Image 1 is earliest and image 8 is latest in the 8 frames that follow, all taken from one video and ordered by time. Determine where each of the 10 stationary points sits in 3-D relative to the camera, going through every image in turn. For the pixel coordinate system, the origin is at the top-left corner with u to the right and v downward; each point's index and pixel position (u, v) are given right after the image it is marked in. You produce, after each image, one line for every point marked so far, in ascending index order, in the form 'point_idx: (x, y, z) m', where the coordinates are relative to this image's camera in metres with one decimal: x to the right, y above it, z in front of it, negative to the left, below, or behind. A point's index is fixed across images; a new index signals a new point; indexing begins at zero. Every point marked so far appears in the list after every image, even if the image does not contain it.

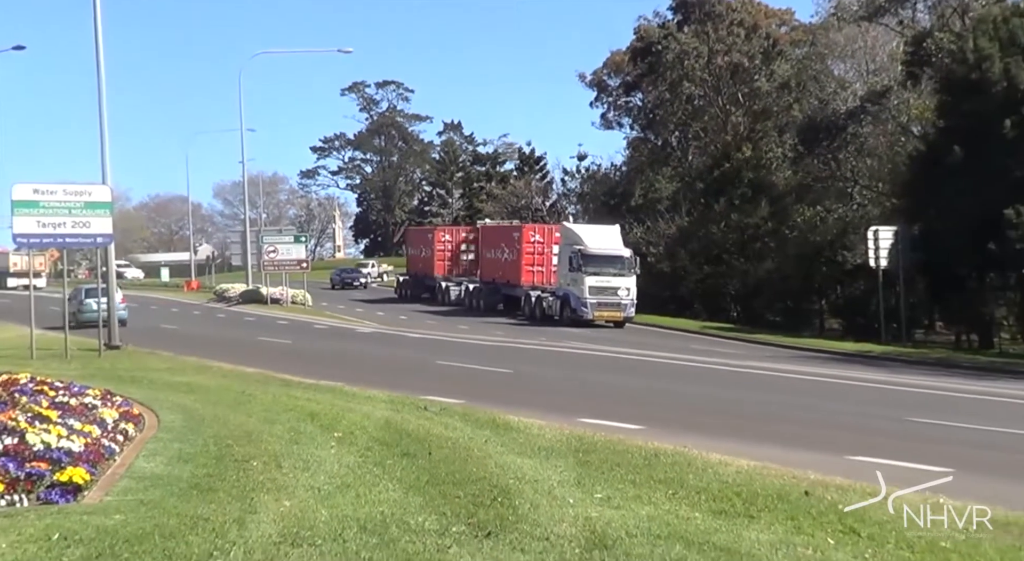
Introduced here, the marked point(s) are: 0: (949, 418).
0: (+4.7, -1.4, +13.1) m
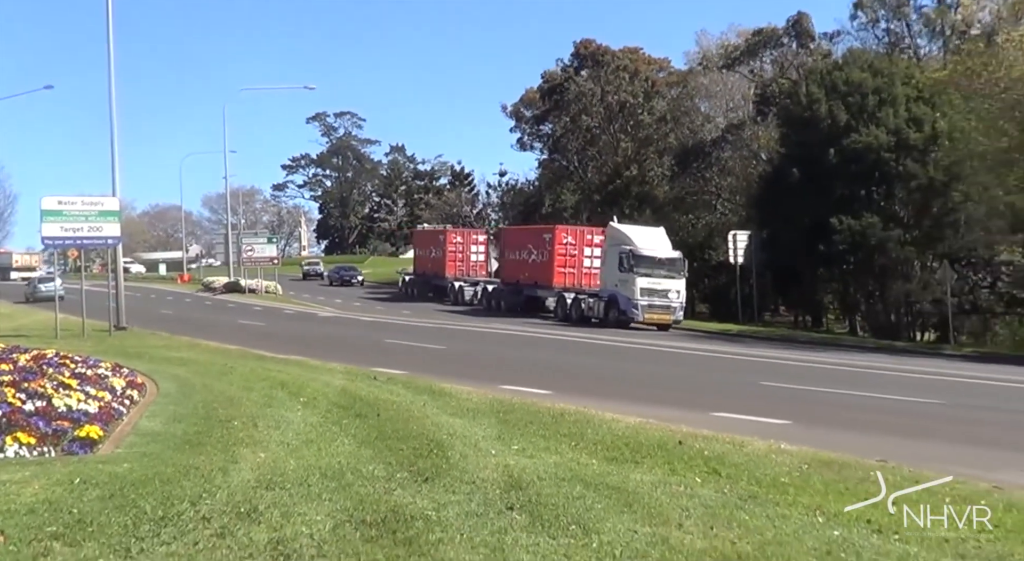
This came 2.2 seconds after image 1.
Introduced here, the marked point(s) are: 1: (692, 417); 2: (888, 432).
0: (+3.9, -1.3, +15.6) m
1: (+2.0, -1.5, +13.3) m
2: (+3.9, -1.5, +12.6) m
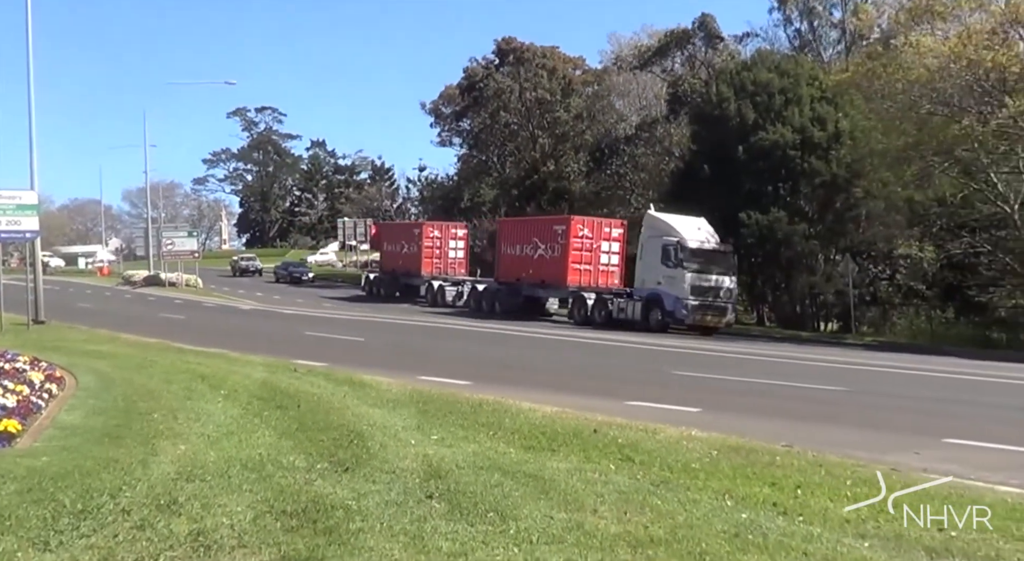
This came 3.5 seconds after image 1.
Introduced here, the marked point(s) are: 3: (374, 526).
0: (+2.8, -1.2, +16.1) m
1: (+1.1, -1.4, +13.6) m
2: (+3.0, -1.5, +13.1) m
3: (-1.0, -1.8, +9.0) m
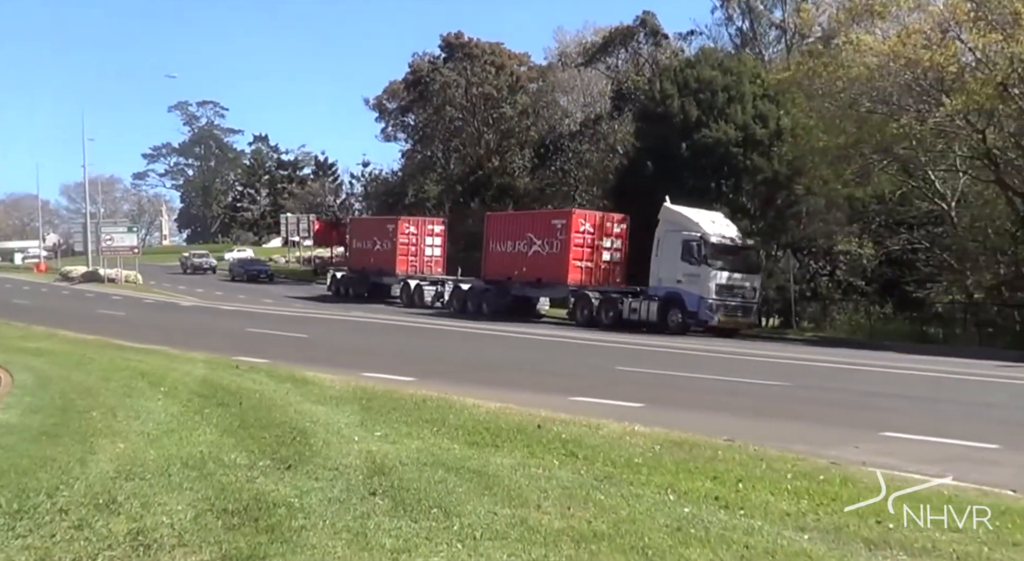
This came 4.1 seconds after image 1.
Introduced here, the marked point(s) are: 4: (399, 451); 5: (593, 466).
0: (+2.1, -1.2, +16.2) m
1: (+0.4, -1.4, +13.6) m
2: (+2.4, -1.4, +13.2) m
3: (-1.4, -1.8, +8.9) m
4: (-1.1, -1.6, +11.6) m
5: (+0.7, -1.7, +11.0) m
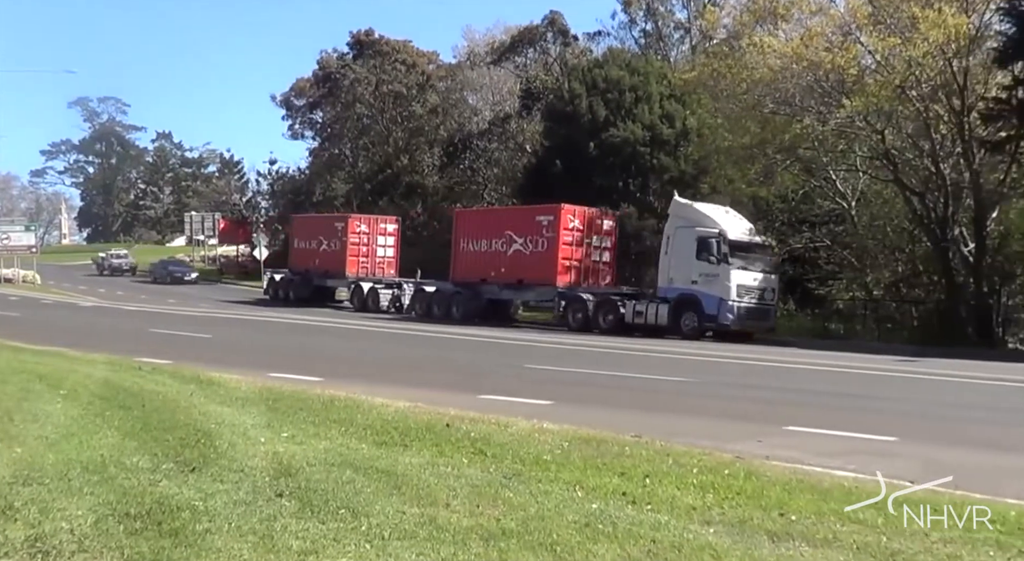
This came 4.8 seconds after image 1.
0: (+0.9, -1.2, +16.3) m
1: (-0.6, -1.3, +13.6) m
2: (+1.4, -1.4, +13.3) m
3: (-2.1, -1.8, +8.8) m
4: (-1.9, -1.6, +11.4) m
5: (-0.1, -1.7, +11.0) m
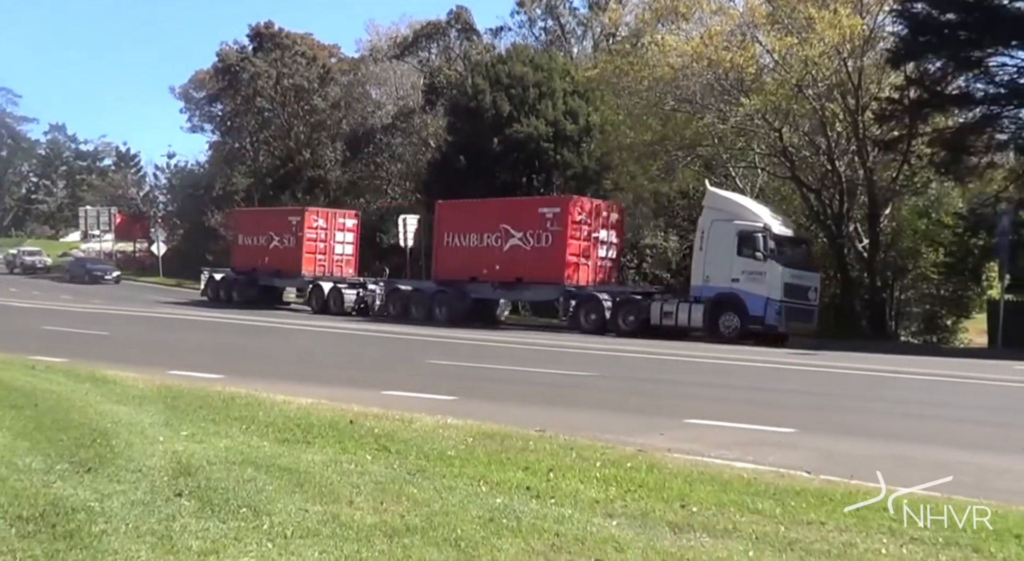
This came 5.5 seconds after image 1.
0: (-0.4, -1.1, +16.3) m
1: (-1.6, -1.3, +13.5) m
2: (+0.4, -1.3, +13.4) m
3: (-2.8, -1.7, +8.6) m
4: (-2.8, -1.6, +11.3) m
5: (-1.0, -1.6, +10.9) m
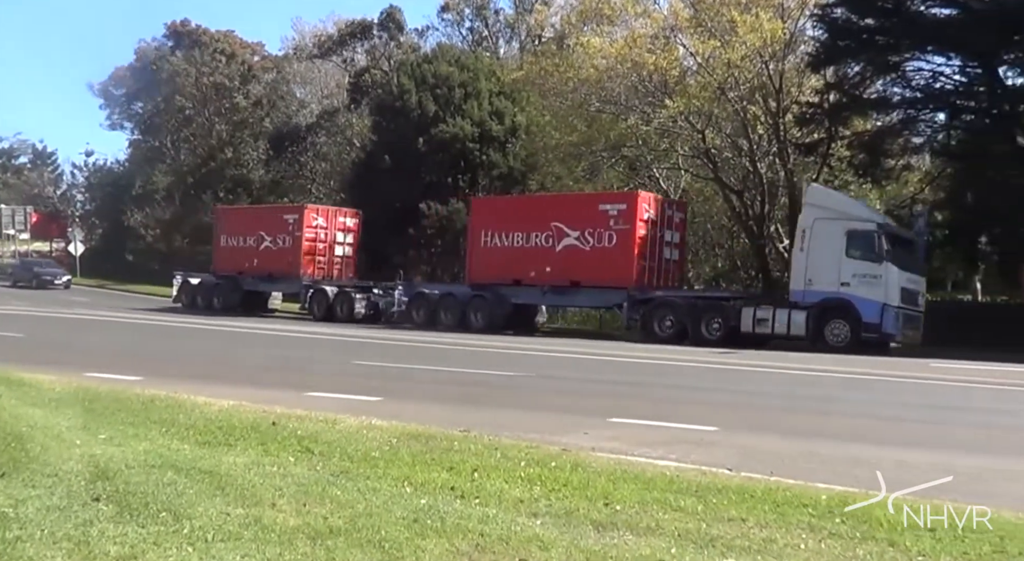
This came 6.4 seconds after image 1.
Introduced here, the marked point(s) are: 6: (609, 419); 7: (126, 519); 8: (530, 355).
0: (-1.4, -1.1, +16.2) m
1: (-2.5, -1.3, +13.4) m
2: (-0.4, -1.4, +13.3) m
3: (-3.3, -1.7, +8.4) m
4: (-3.5, -1.6, +11.0) m
5: (-1.6, -1.6, +10.8) m
6: (+1.0, -1.4, +12.7) m
7: (-2.8, -1.7, +8.8) m
8: (+0.3, -1.2, +18.7) m
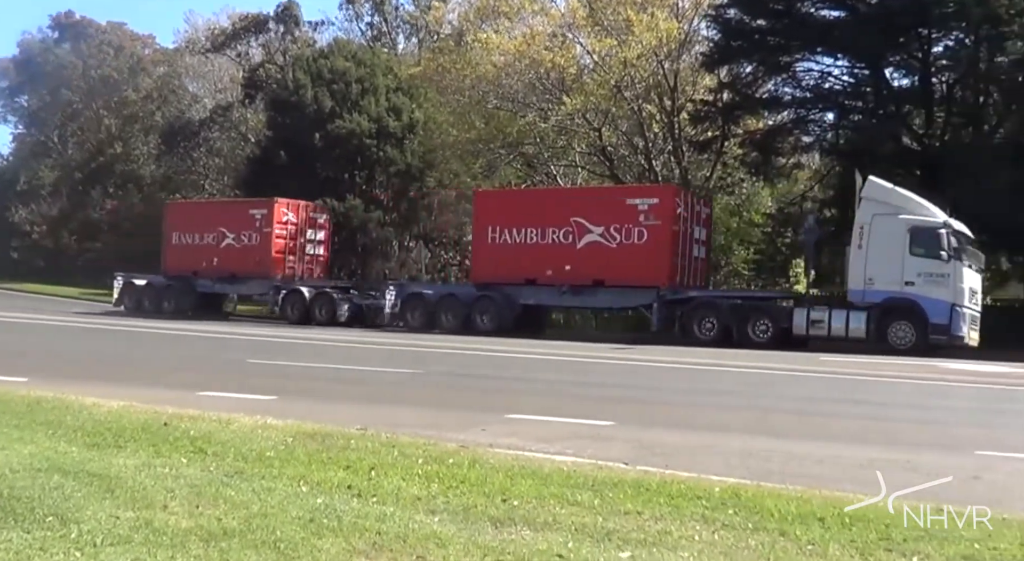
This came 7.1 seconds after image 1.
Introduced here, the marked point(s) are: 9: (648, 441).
0: (-2.7, -1.1, +16.0) m
1: (-3.6, -1.3, +13.1) m
2: (-1.5, -1.3, +13.2) m
3: (-4.0, -1.7, +8.1) m
4: (-4.4, -1.5, +10.7) m
5: (-2.5, -1.6, +10.6) m
6: (0.0, -1.4, +12.7) m
7: (-3.5, -1.7, +8.5) m
8: (-1.3, -1.1, +18.7) m
9: (+1.3, -1.5, +11.6) m
